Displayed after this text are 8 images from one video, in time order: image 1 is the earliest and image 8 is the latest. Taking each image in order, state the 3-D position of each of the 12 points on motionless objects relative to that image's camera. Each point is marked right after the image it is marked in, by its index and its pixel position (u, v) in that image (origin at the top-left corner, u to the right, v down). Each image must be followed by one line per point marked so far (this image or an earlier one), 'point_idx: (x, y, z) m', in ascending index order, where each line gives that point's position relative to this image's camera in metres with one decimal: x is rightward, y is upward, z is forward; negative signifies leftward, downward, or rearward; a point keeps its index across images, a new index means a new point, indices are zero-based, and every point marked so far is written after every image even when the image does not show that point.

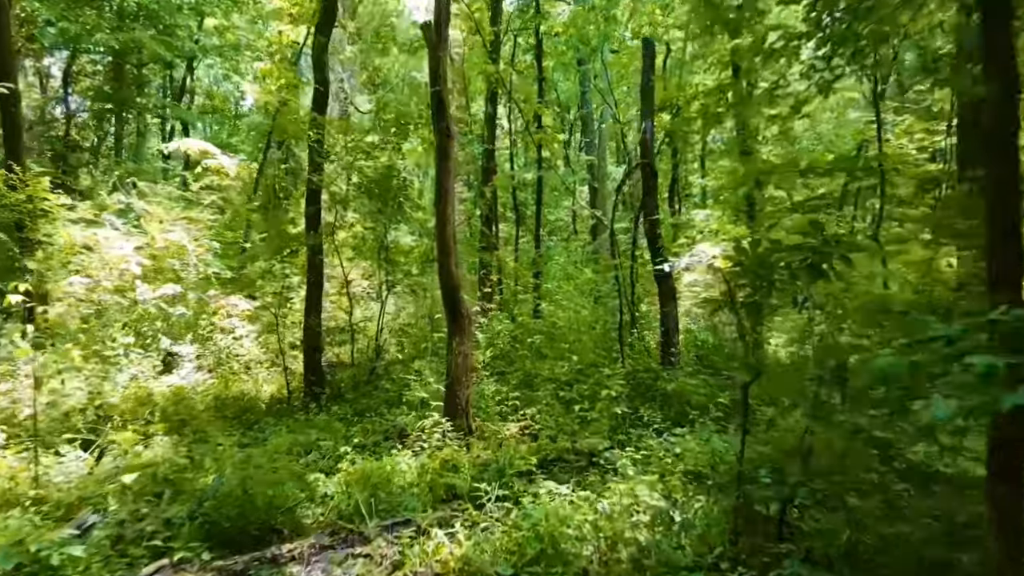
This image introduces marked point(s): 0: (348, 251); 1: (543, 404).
0: (-2.5, +0.6, +11.3) m
1: (+0.3, -1.2, +7.8) m
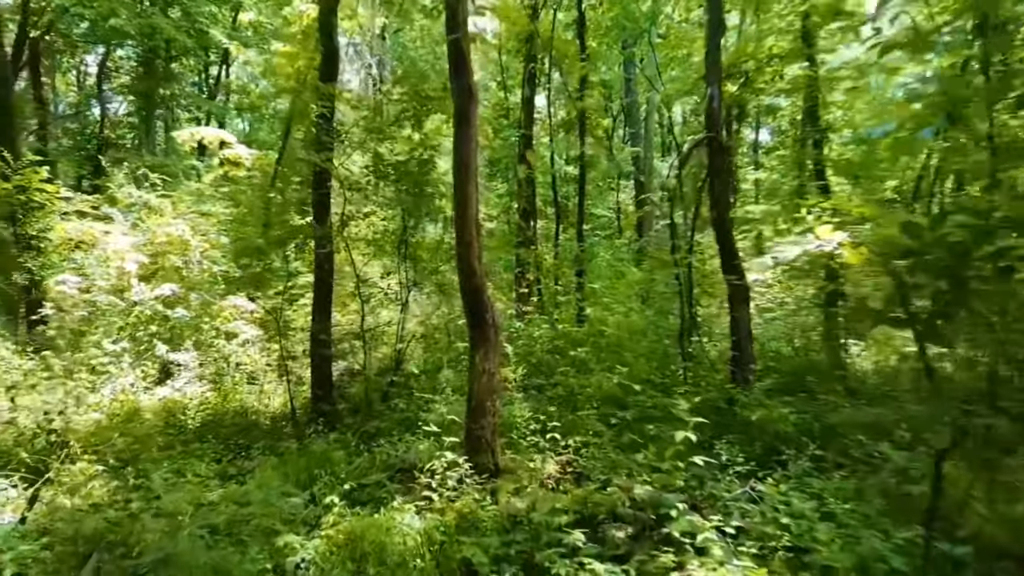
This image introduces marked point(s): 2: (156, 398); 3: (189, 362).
0: (-2.0, +0.6, +9.9) m
1: (+0.7, -1.2, +6.3) m
2: (-4.5, -1.4, +9.3) m
3: (-4.4, -1.0, +10.2) m
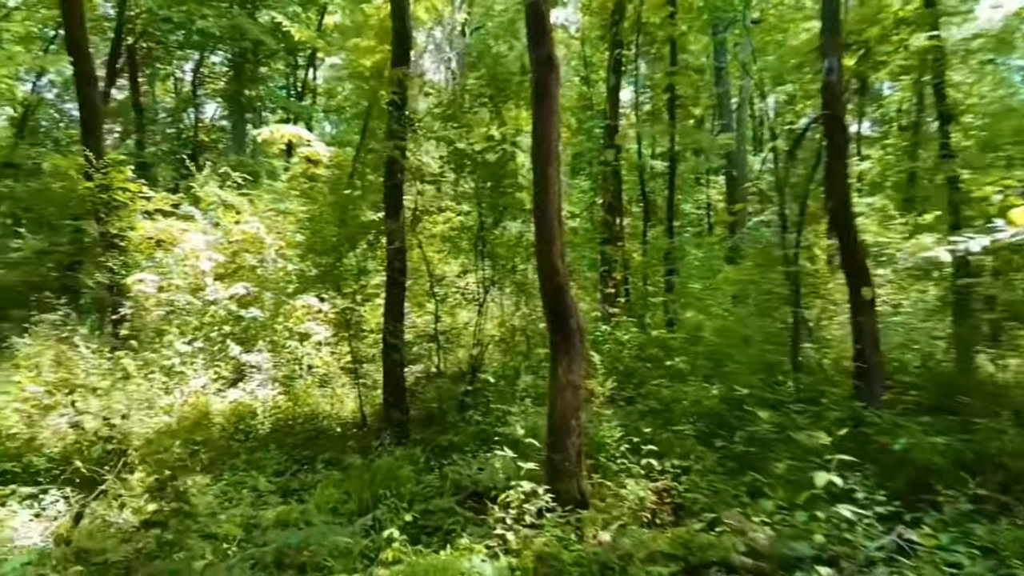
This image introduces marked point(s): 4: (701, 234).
0: (-0.9, +0.6, +9.4) m
1: (+1.3, -1.2, +5.5) m
2: (-3.5, -1.4, +9.0) m
3: (-3.3, -1.0, +9.9) m
4: (+4.2, +1.2, +16.4) m
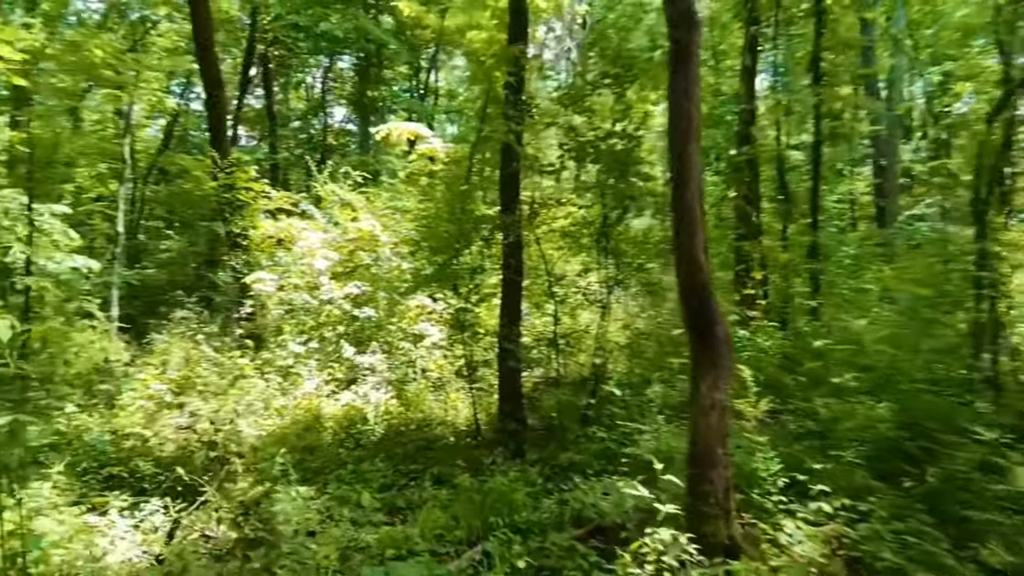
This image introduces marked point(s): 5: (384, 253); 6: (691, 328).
0: (+0.6, +0.6, +8.7) m
1: (+2.1, -1.3, +4.5) m
2: (-2.0, -1.4, +8.7) m
3: (-1.8, -1.0, +9.6) m
4: (+6.7, +1.2, +14.7) m
5: (-1.8, +0.5, +10.6) m
6: (+1.1, -0.2, +4.4) m
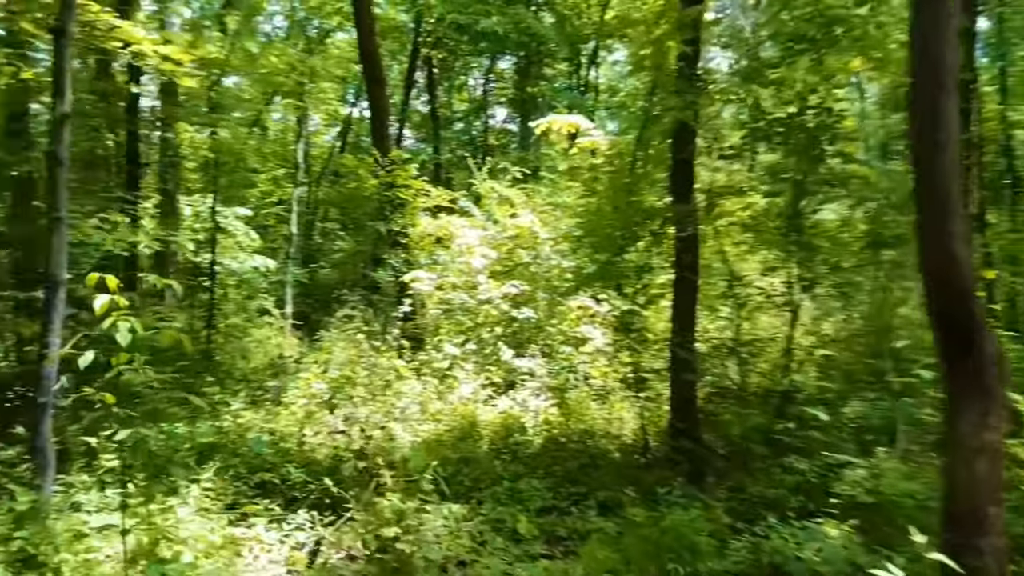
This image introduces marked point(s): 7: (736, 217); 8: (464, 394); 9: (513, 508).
0: (+2.4, +0.6, +7.6) m
1: (+3.0, -1.3, +3.2) m
2: (-0.2, -1.4, +8.2) m
3: (+0.3, -1.0, +9.0) m
4: (+9.7, +1.2, +12.3) m
5: (+0.4, +0.5, +10.0) m
6: (+2.0, -0.2, +3.4) m
7: (+2.3, +0.7, +7.6) m
8: (-0.6, -1.2, +8.6) m
9: (0.0, -1.6, +5.3) m
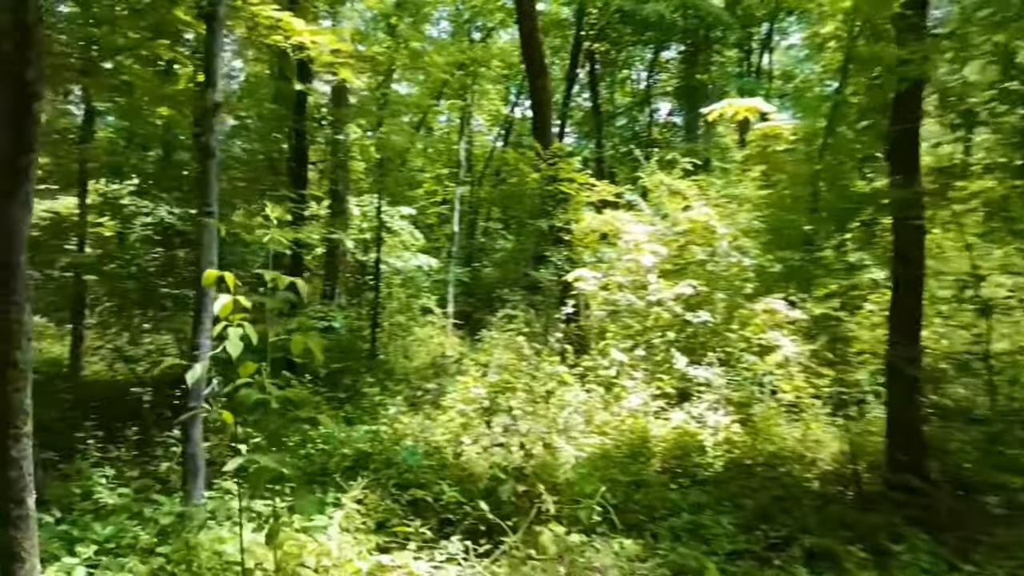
0: (+3.9, +0.6, +6.2) m
1: (+3.6, -1.3, +1.7) m
2: (+1.6, -1.4, +7.4) m
3: (+2.2, -1.0, +8.0) m
4: (+12.1, +1.1, +9.2) m
5: (+2.5, +0.5, +9.0) m
6: (+2.6, -0.3, +2.1) m
7: (+3.8, +0.7, +6.2) m
8: (+1.3, -1.2, +7.8) m
9: (+1.1, -1.6, +4.5) m
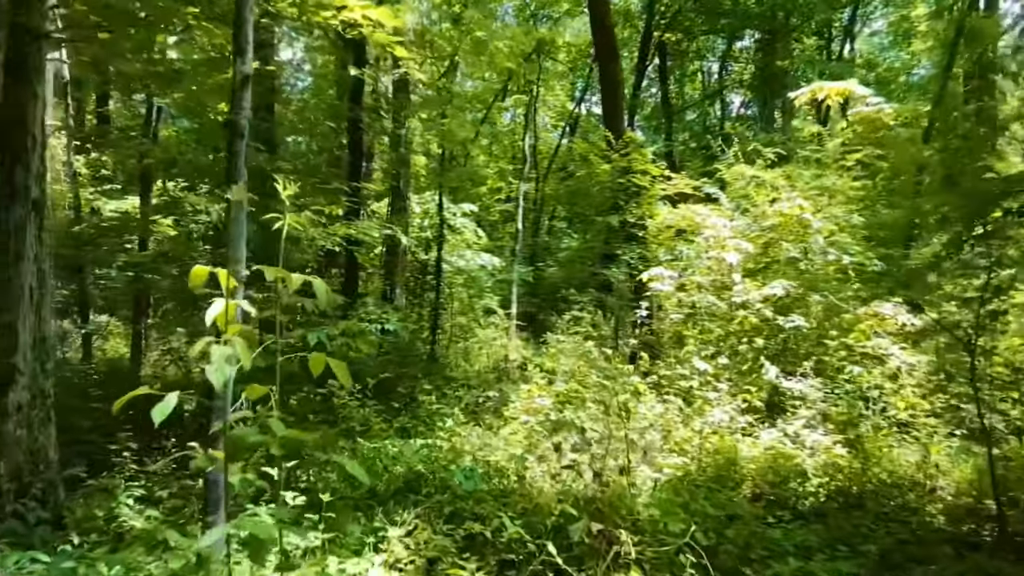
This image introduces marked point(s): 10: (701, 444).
0: (+4.4, +0.5, +5.1) m
1: (+3.7, -1.3, +0.7) m
2: (+2.2, -1.4, +6.5) m
3: (+2.8, -1.0, +7.1) m
4: (+12.8, +1.1, +7.4) m
5: (+3.3, +0.5, +8.0) m
6: (+2.8, -0.3, +1.2) m
7: (+4.4, +0.7, +5.1) m
8: (+1.9, -1.2, +7.0) m
9: (+1.5, -1.6, +3.7) m
10: (+1.7, -1.4, +6.5) m
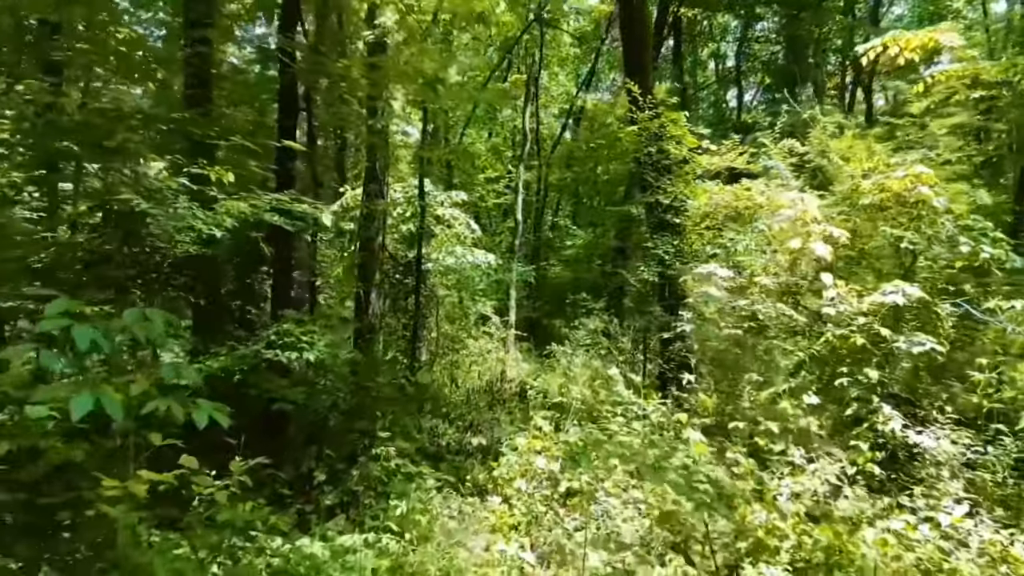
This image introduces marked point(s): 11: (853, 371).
0: (+4.4, +0.5, +2.7) m
1: (+3.6, -1.3, -1.7) m
2: (+2.1, -1.4, +4.1) m
3: (+2.8, -1.0, +4.6) m
4: (+12.7, +1.1, +4.9) m
5: (+3.2, +0.4, +5.6) m
6: (+2.7, -0.3, -1.2) m
7: (+4.3, +0.7, +2.7) m
8: (+1.9, -1.3, +4.5) m
9: (+1.4, -1.6, +1.2) m
10: (+1.6, -1.4, +4.1) m
11: (+2.5, -0.6, +5.4) m
